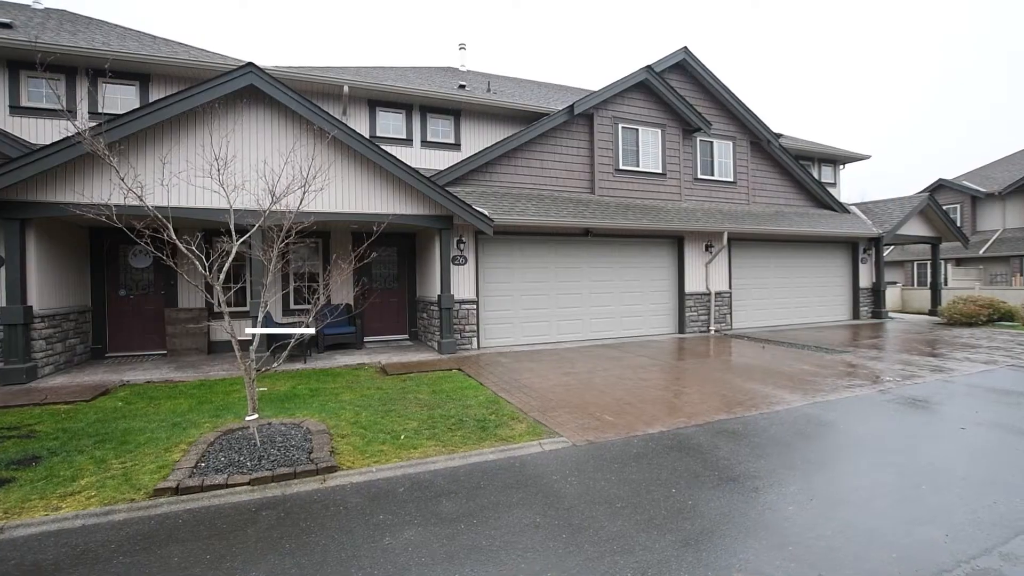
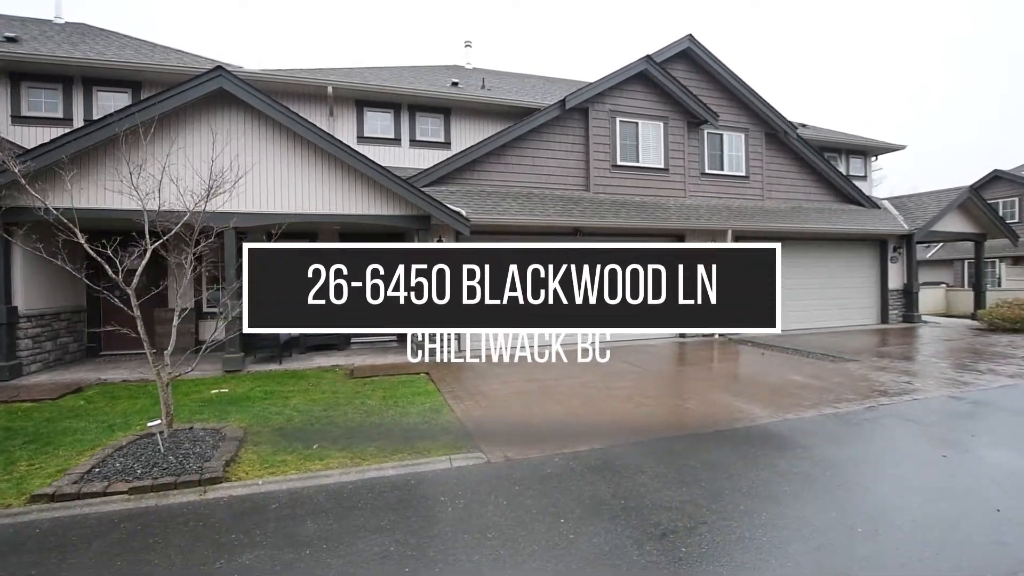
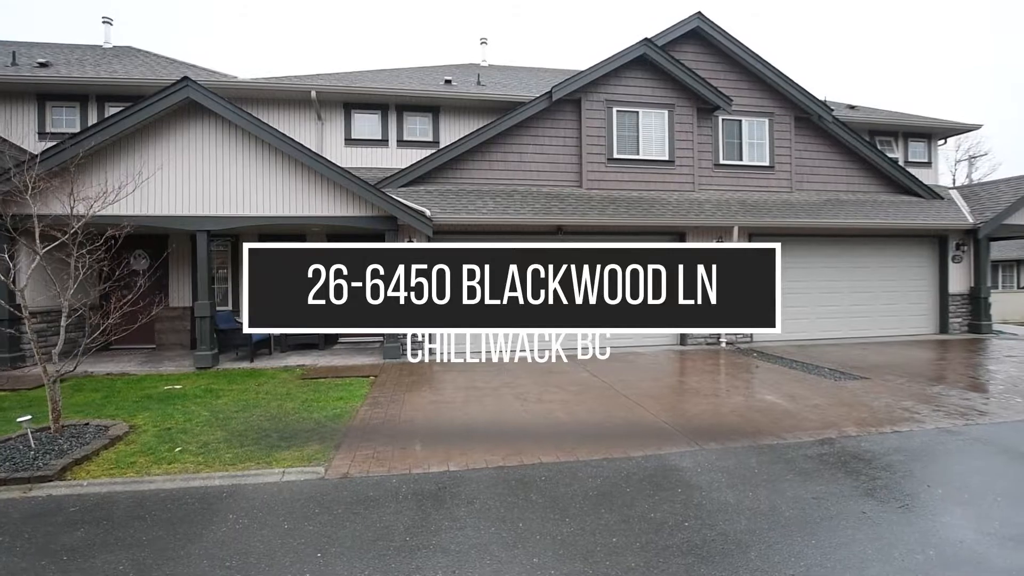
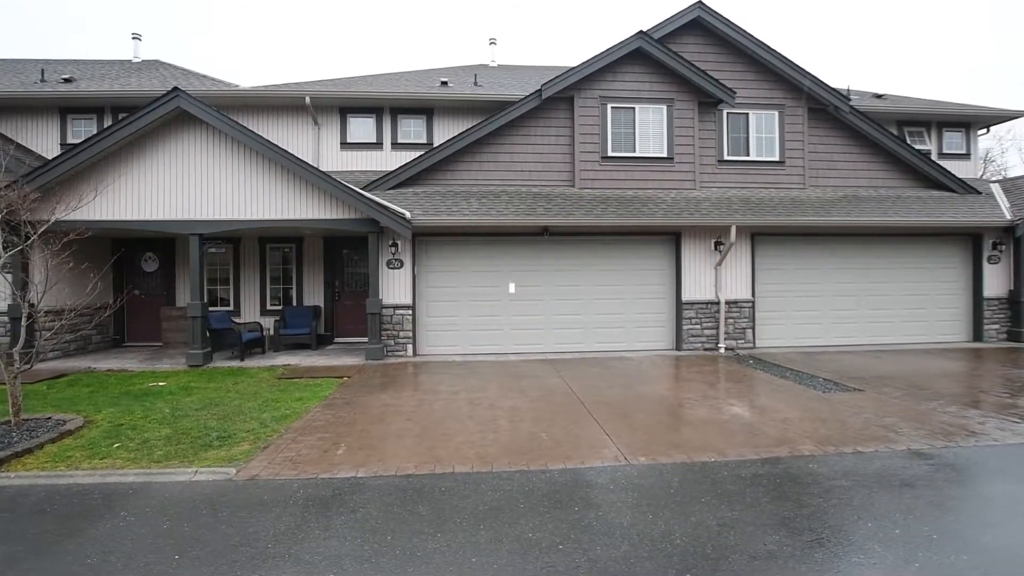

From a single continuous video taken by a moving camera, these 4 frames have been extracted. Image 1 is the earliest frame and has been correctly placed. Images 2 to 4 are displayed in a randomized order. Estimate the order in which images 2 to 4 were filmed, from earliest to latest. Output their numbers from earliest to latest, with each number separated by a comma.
2, 3, 4
